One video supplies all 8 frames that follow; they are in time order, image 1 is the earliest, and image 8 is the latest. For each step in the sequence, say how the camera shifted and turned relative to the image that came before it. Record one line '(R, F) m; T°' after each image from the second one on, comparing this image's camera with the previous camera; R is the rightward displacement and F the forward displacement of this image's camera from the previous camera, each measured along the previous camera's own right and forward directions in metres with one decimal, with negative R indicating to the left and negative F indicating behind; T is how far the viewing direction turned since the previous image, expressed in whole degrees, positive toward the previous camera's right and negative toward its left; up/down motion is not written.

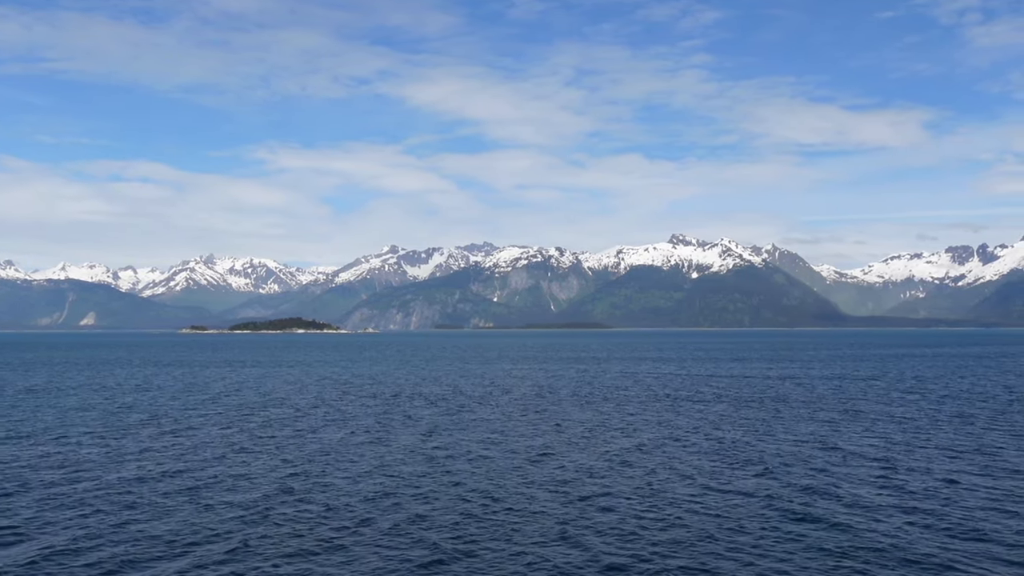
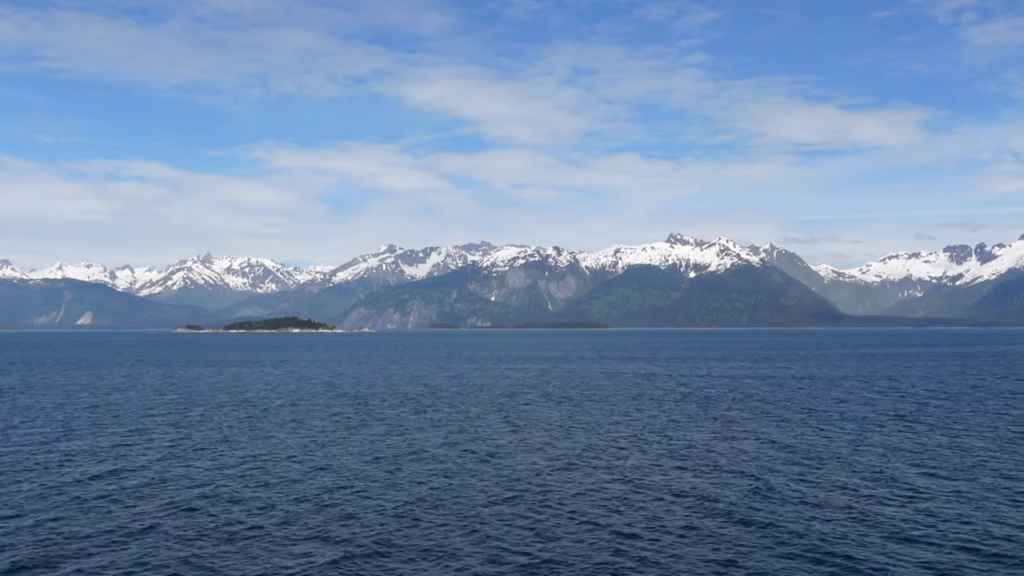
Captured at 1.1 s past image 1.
(+6.9, -0.6) m; 0°
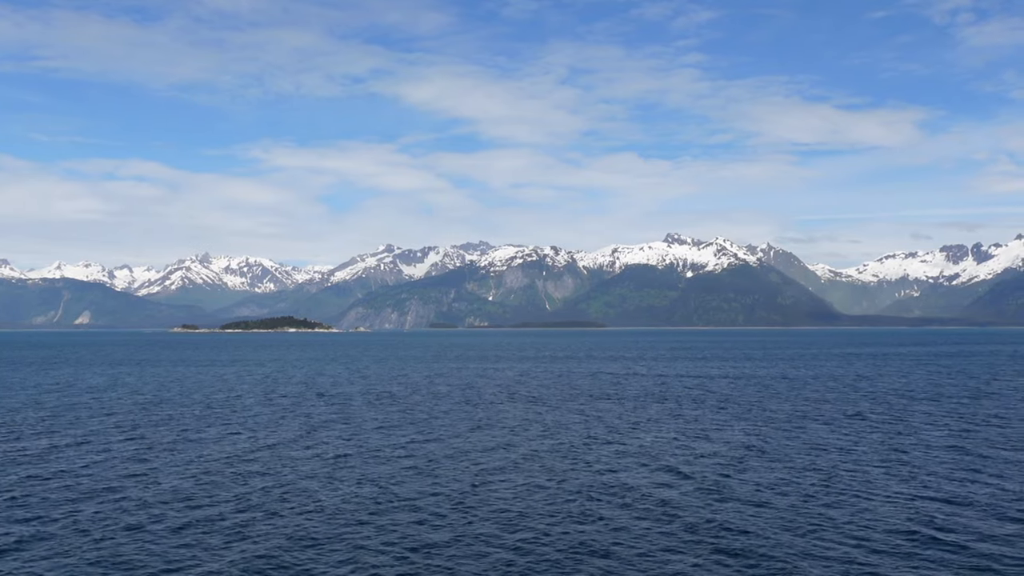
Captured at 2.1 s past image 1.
(+3.9, -1.7) m; 0°
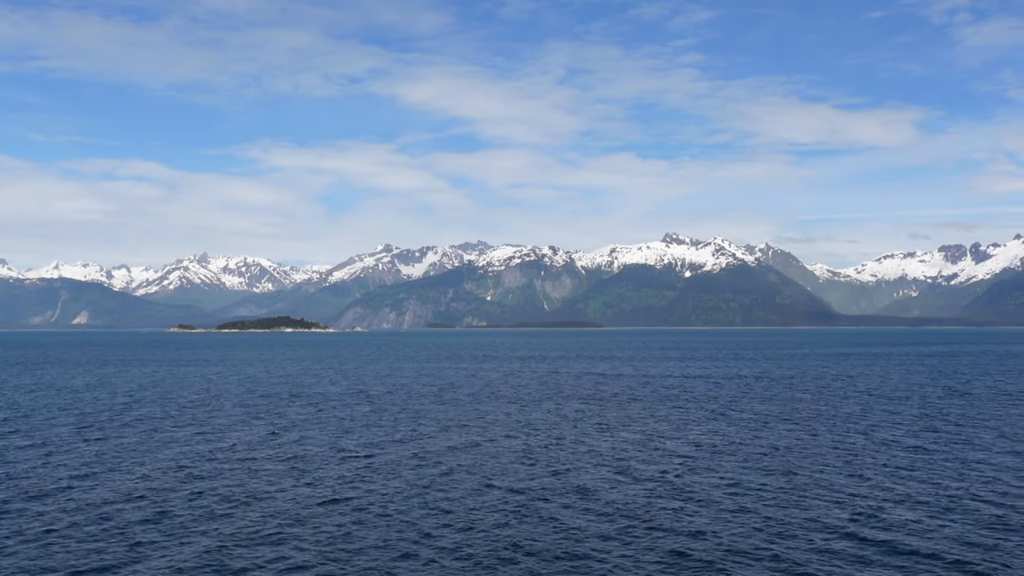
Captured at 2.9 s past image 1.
(+2.4, 0.0) m; 0°
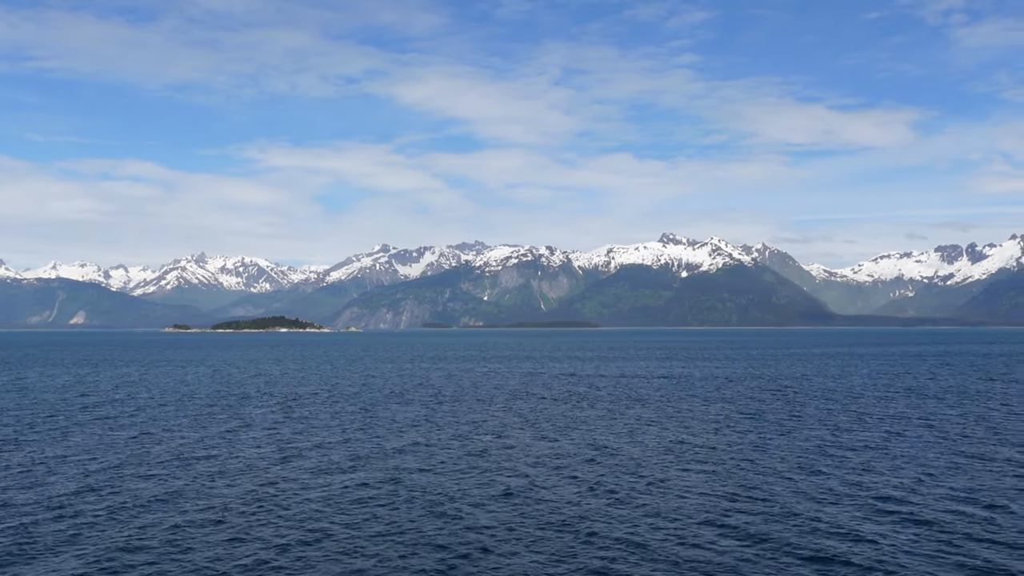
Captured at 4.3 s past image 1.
(+4.6, -1.7) m; 0°
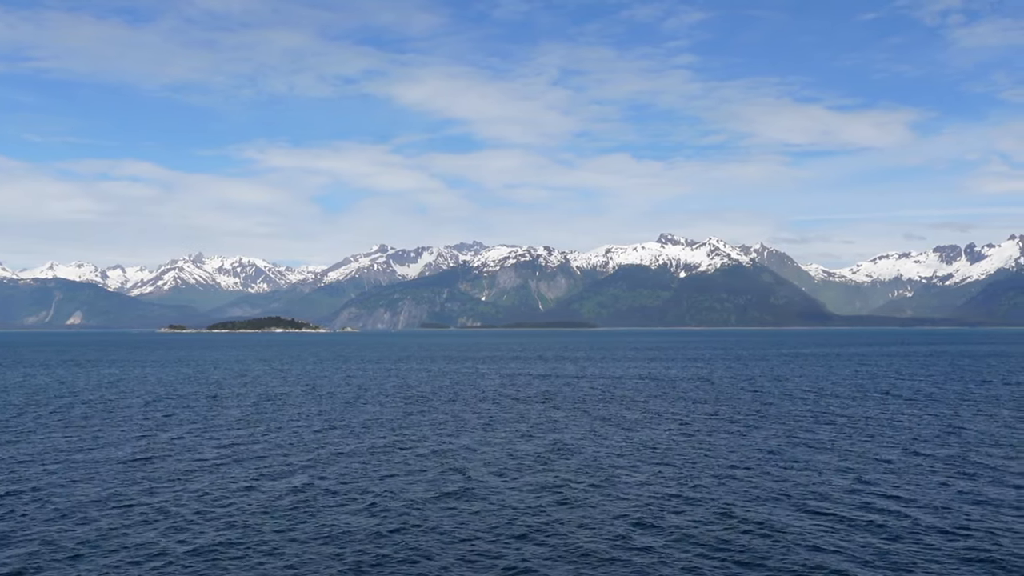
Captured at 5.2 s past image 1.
(+2.9, +1.1) m; 0°
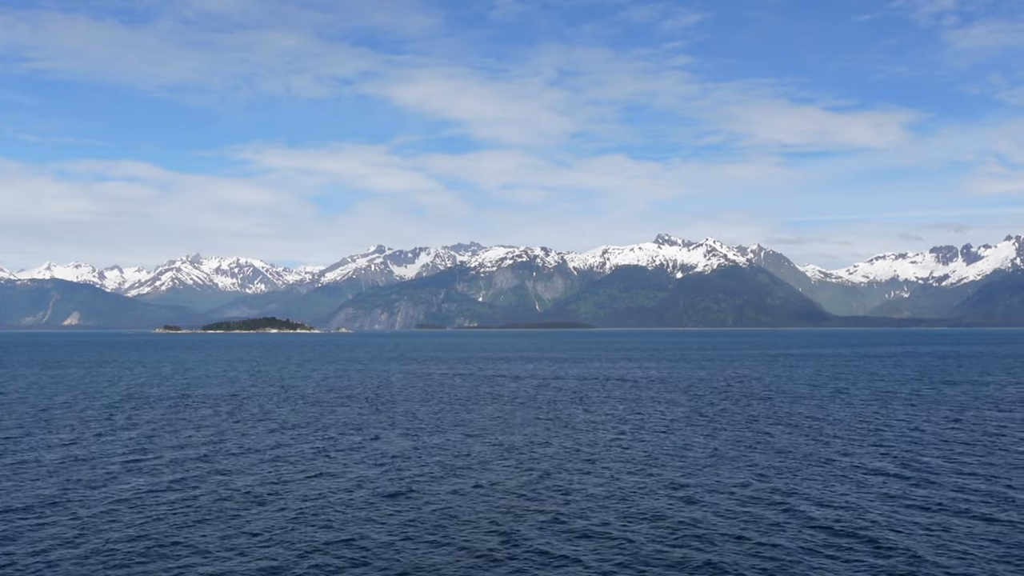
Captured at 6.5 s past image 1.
(+4.2, -1.4) m; 0°
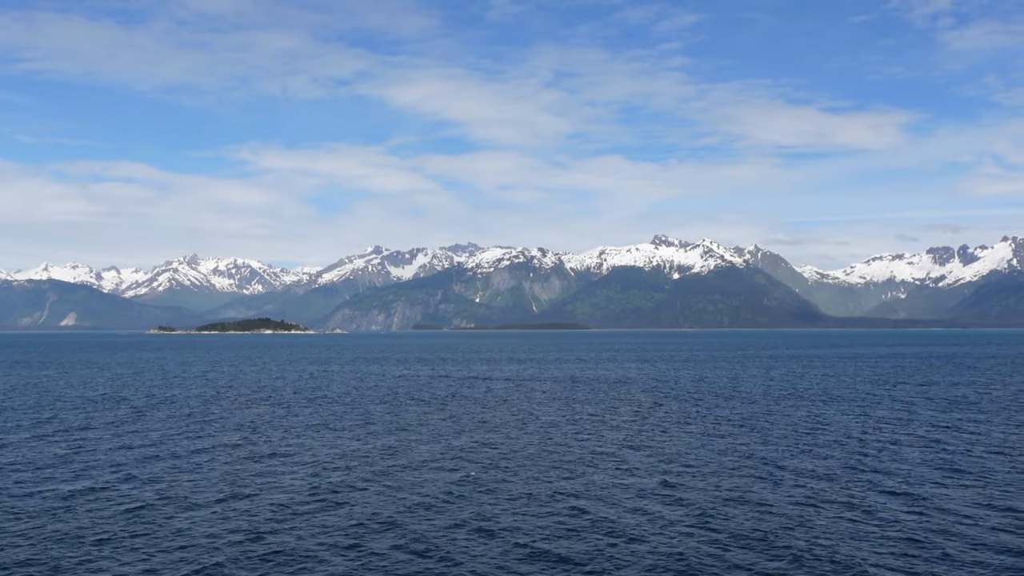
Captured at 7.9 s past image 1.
(+3.1, -0.5) m; 0°
